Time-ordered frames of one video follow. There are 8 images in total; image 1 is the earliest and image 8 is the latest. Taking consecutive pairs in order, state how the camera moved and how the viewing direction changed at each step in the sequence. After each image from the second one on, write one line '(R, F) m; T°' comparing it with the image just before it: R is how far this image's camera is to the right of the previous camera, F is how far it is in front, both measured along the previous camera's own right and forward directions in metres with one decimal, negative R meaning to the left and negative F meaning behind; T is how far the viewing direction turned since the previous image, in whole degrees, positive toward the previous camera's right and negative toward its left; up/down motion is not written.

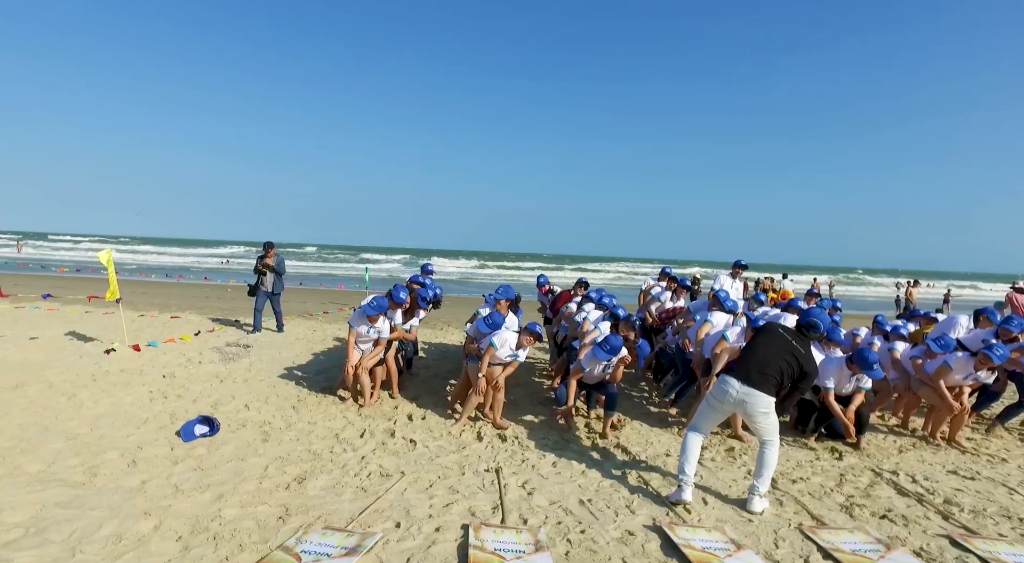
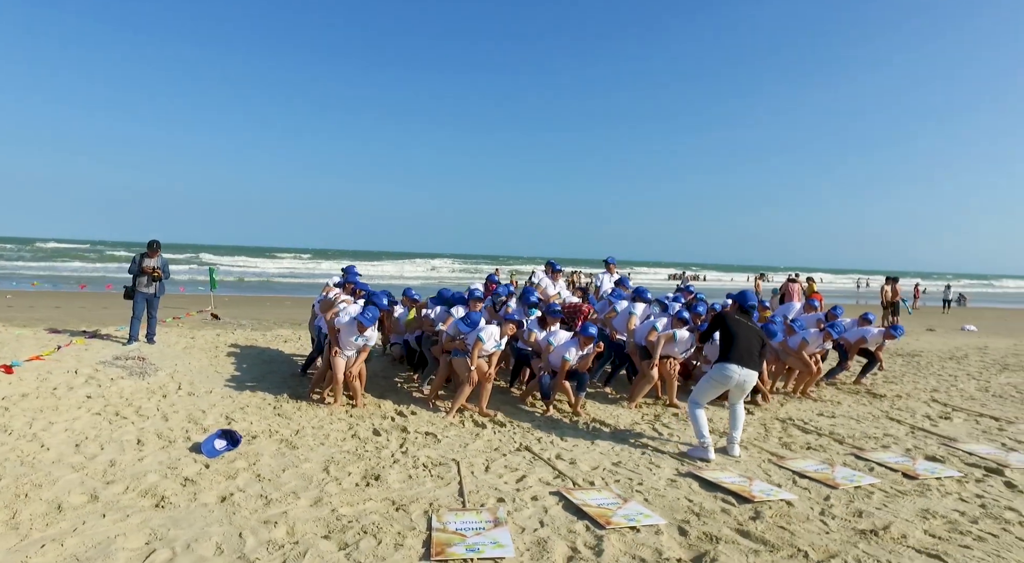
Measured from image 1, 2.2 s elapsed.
(-1.9, -0.3) m; +19°
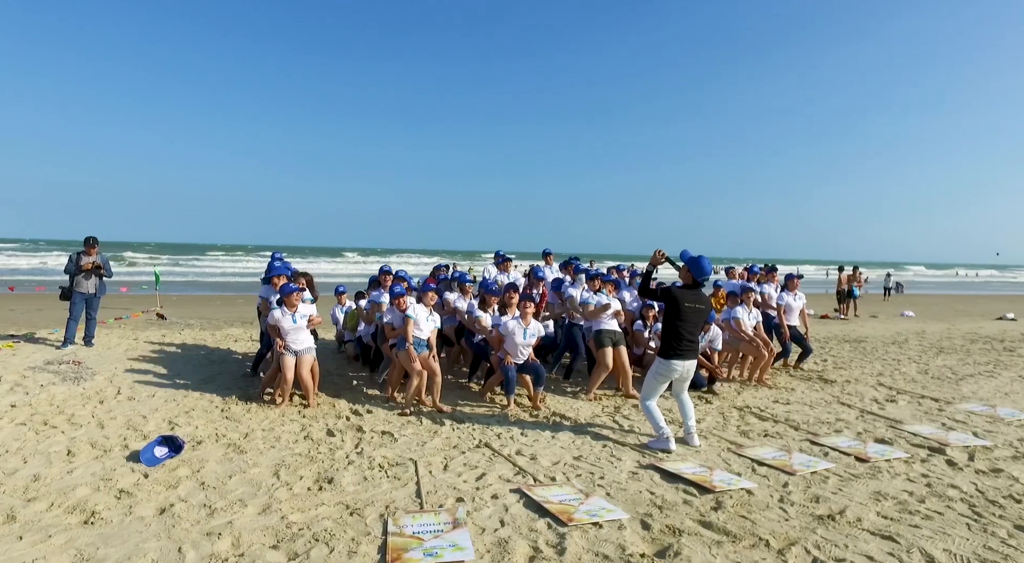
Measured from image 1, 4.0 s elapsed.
(0.0, +0.1) m; +4°
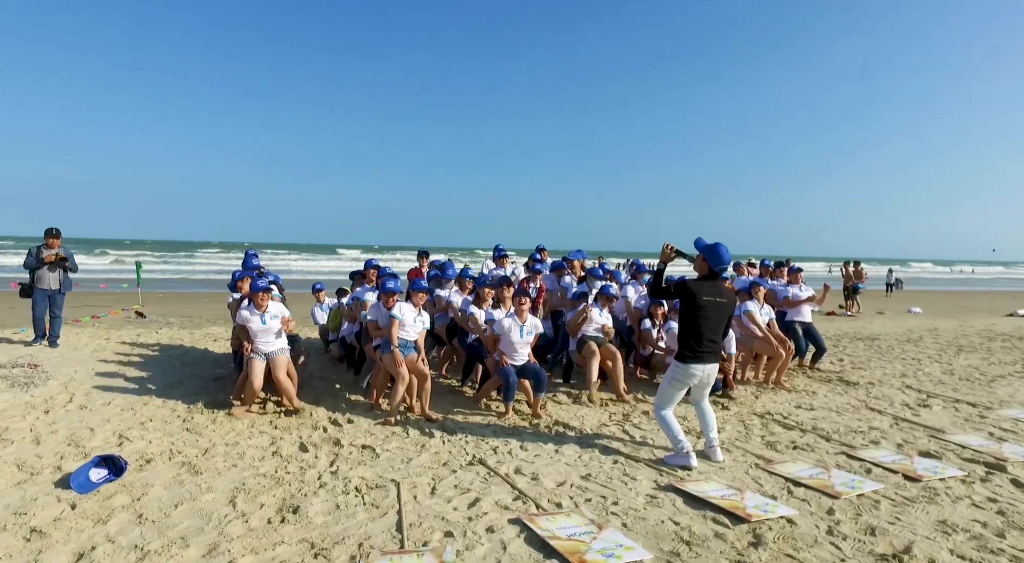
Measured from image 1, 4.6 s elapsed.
(0.0, +0.7) m; 0°
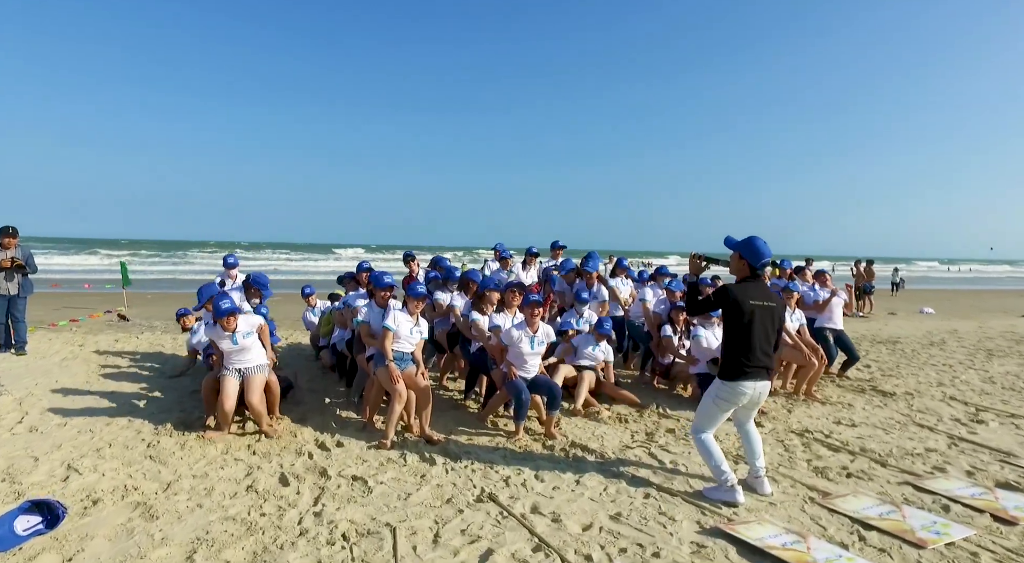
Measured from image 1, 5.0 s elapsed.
(-0.1, +0.7) m; 0°
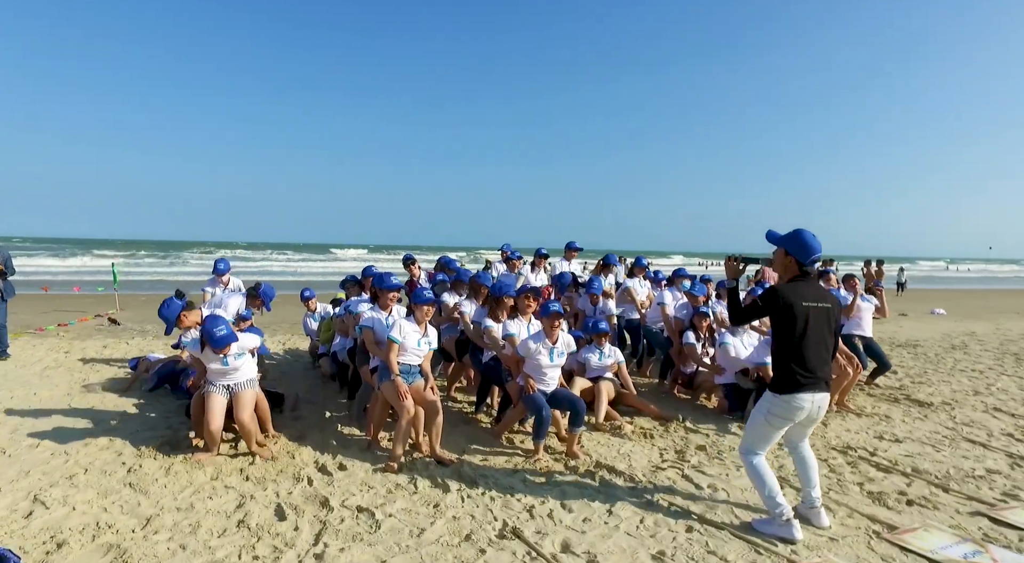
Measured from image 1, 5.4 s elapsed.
(-0.2, +0.5) m; 0°
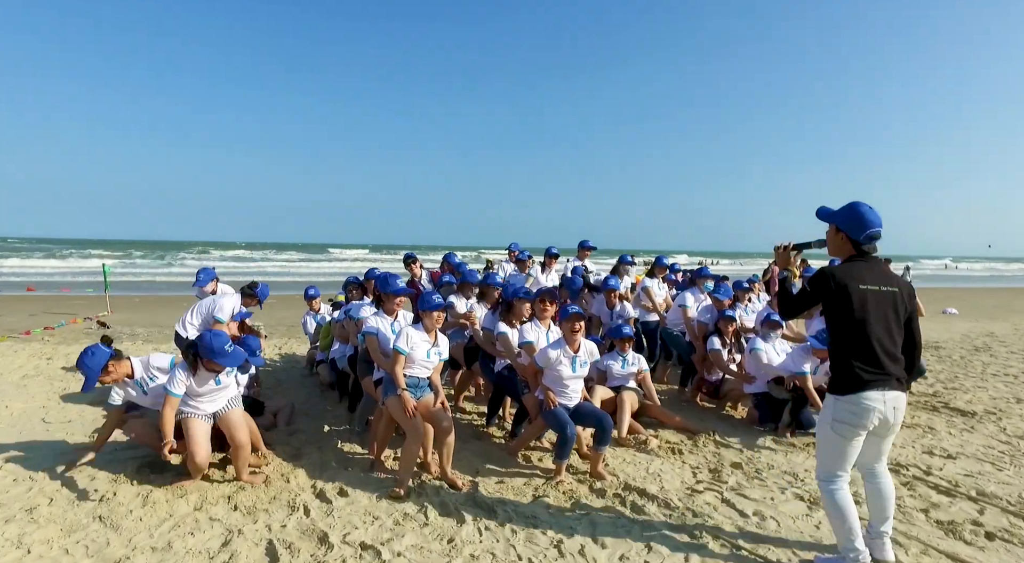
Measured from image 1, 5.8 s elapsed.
(-0.1, +0.5) m; 0°
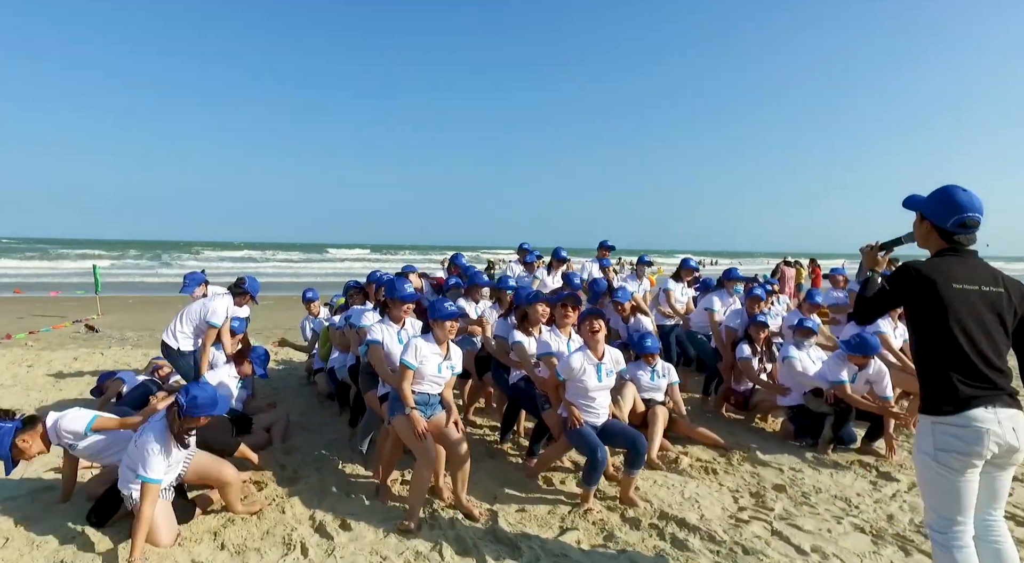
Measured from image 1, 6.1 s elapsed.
(-0.2, +0.5) m; 0°
